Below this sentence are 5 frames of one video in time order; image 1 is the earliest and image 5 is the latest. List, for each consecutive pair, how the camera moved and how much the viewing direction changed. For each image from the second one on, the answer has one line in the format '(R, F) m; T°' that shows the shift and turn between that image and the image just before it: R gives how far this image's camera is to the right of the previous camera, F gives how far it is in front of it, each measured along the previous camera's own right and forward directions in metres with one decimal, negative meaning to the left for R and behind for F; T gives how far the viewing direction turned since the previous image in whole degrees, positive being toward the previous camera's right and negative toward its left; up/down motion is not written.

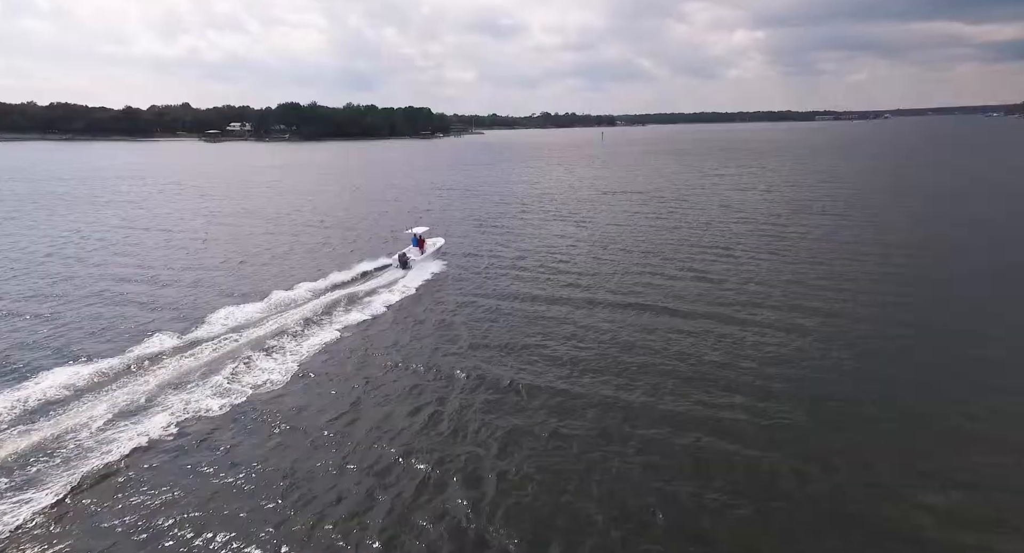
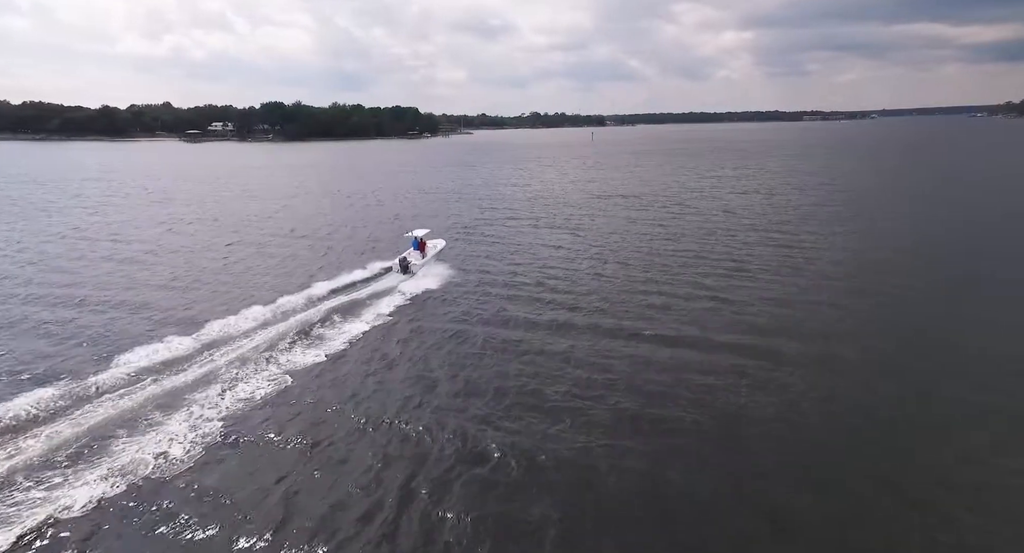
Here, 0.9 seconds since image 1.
(+0.1, +4.1) m; +1°
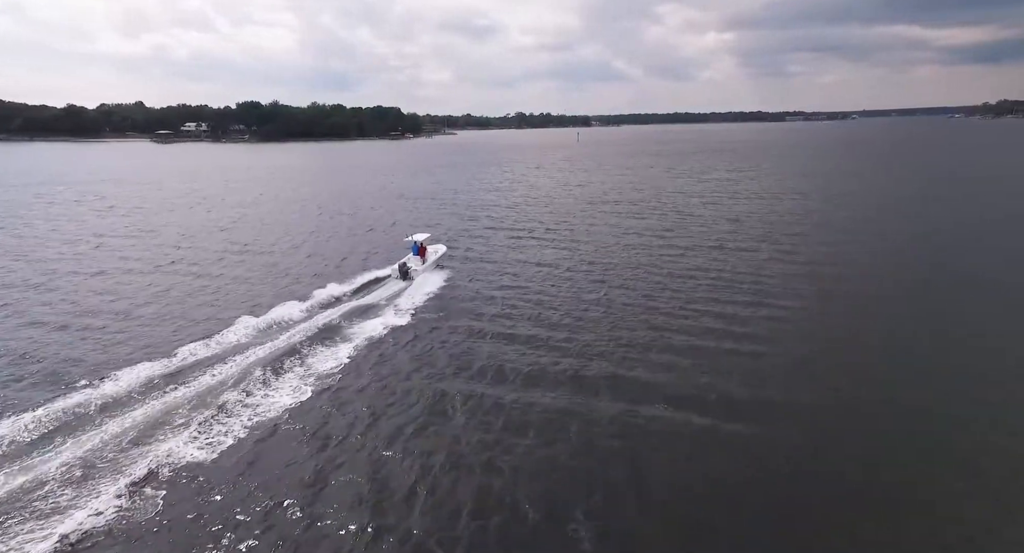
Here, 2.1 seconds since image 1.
(0.0, +5.6) m; +1°
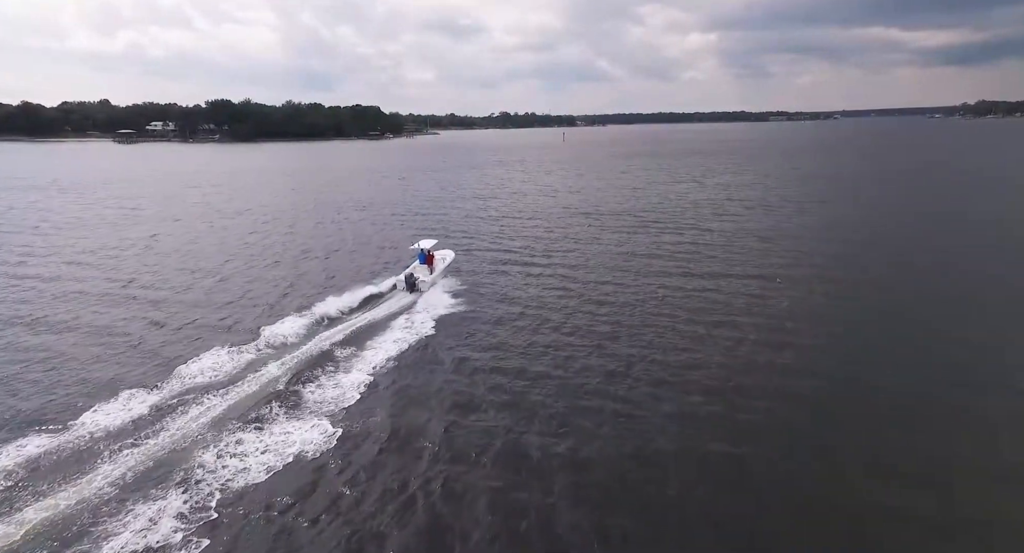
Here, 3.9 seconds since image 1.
(-0.1, +8.9) m; +2°
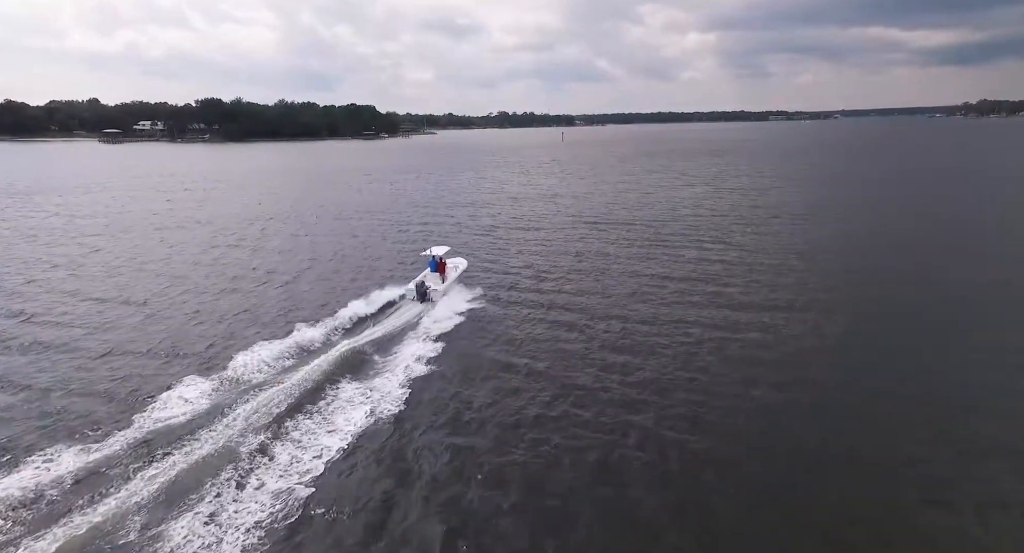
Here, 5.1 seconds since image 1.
(0.0, +6.7) m; 0°
